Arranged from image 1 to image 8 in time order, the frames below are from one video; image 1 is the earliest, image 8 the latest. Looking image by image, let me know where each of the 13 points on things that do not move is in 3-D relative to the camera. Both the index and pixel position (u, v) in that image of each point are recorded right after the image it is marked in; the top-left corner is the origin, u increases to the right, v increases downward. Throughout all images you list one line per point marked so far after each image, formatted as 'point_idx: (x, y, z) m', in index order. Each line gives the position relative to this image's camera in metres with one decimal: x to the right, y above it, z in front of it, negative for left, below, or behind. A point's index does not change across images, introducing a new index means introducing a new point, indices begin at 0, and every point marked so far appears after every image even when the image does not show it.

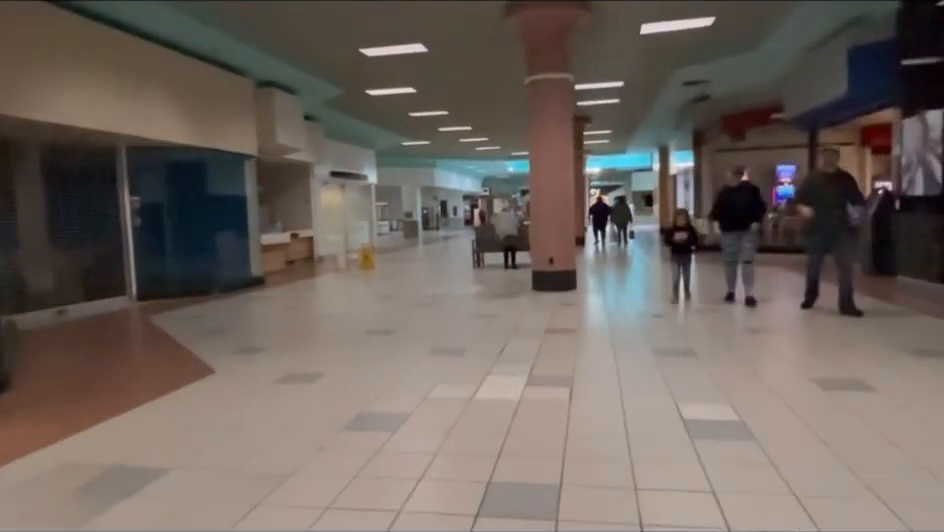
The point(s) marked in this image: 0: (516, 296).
0: (+0.6, -0.4, +9.1) m
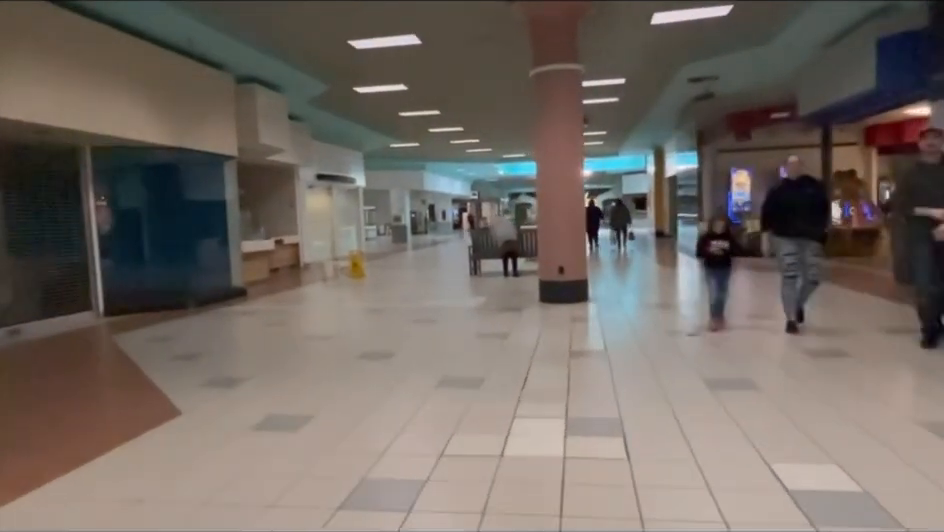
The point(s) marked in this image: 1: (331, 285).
0: (+0.7, -0.6, +8.3) m
1: (-2.8, -0.4, +12.9) m
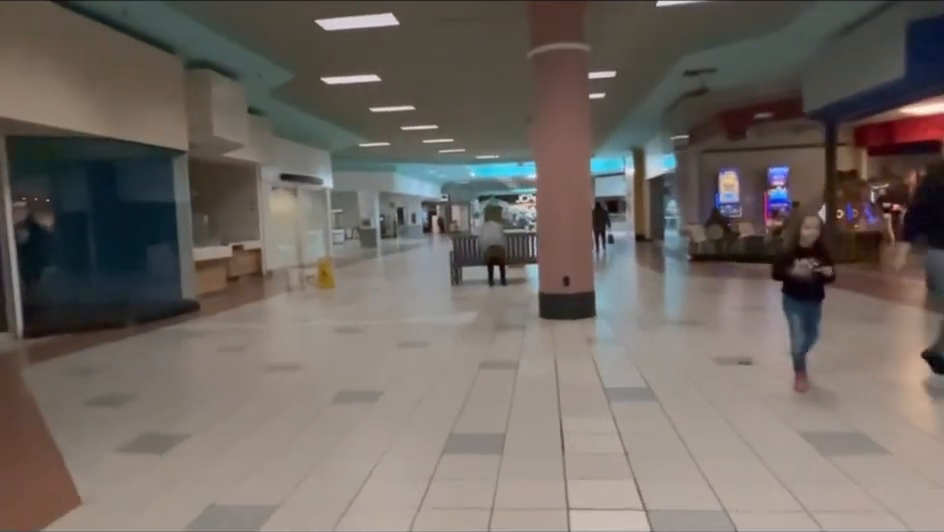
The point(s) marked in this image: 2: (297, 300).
0: (+0.6, -0.7, +7.1) m
1: (-3.1, -0.6, +11.6) m
2: (-3.0, -0.6, +11.1) m
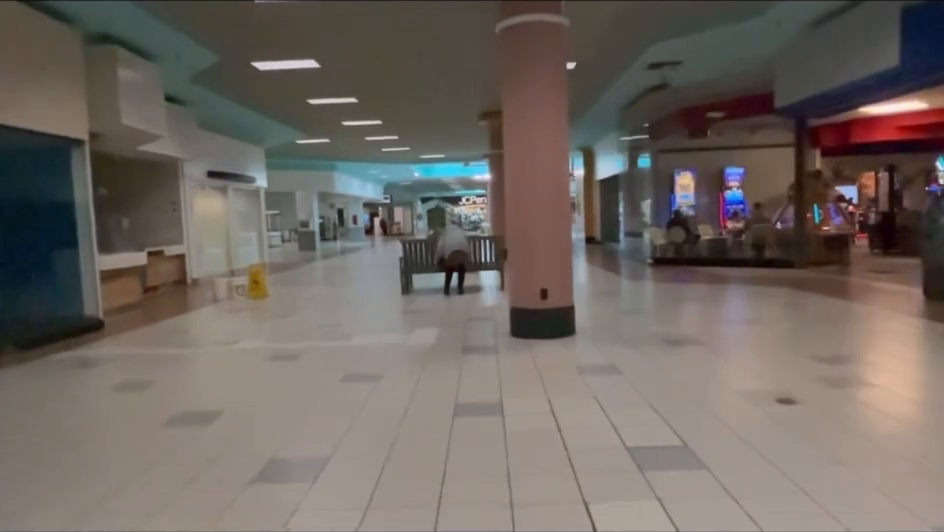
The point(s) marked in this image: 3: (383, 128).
0: (+0.2, -0.8, +6.0) m
1: (-3.9, -0.7, +10.2) m
2: (-3.7, -0.7, +9.7) m
3: (-2.6, +4.0, +18.9) m
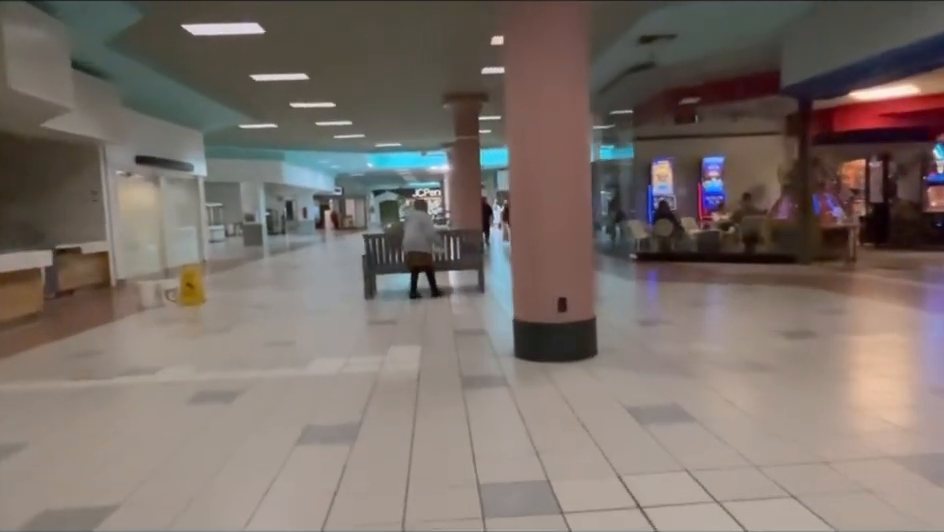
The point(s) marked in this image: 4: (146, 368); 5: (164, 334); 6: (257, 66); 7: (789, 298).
0: (+0.2, -0.8, +4.6) m
1: (-4.2, -0.7, +8.4) m
2: (-4.0, -0.8, +8.0) m
3: (-3.6, +4.1, +17.2) m
4: (-2.8, -0.9, +5.7) m
5: (-3.6, -0.8, +7.5) m
6: (-3.6, +3.4, +10.9) m
7: (+4.7, -0.4, +9.7) m
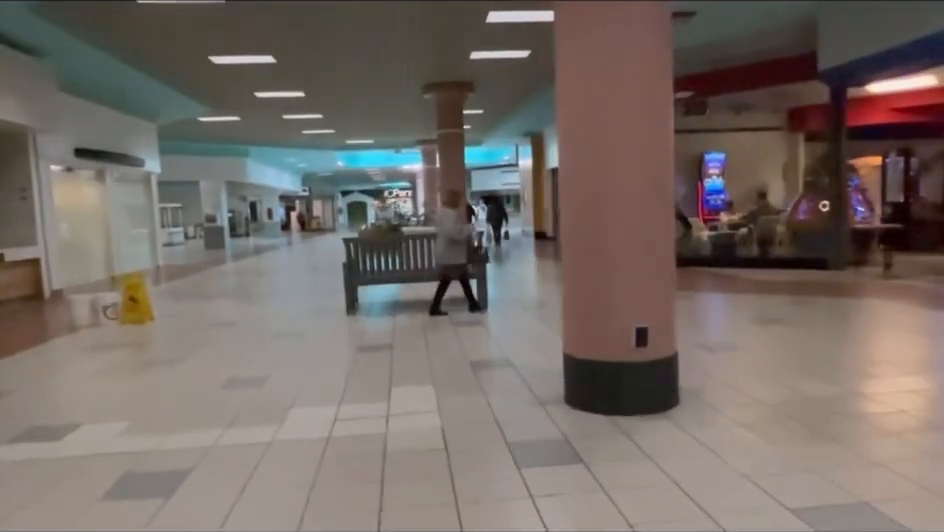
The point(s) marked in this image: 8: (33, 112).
0: (+0.5, -0.9, +3.3) m
1: (-4.1, -0.8, +6.9) m
2: (-3.9, -0.9, +6.4) m
3: (-4.0, +3.9, +15.6) m
4: (-2.6, -1.0, +4.2) m
5: (-3.5, -0.9, +6.0) m
6: (-3.7, +3.2, +9.4) m
7: (+4.7, -0.5, +8.6) m
8: (-6.8, +2.4, +10.2) m
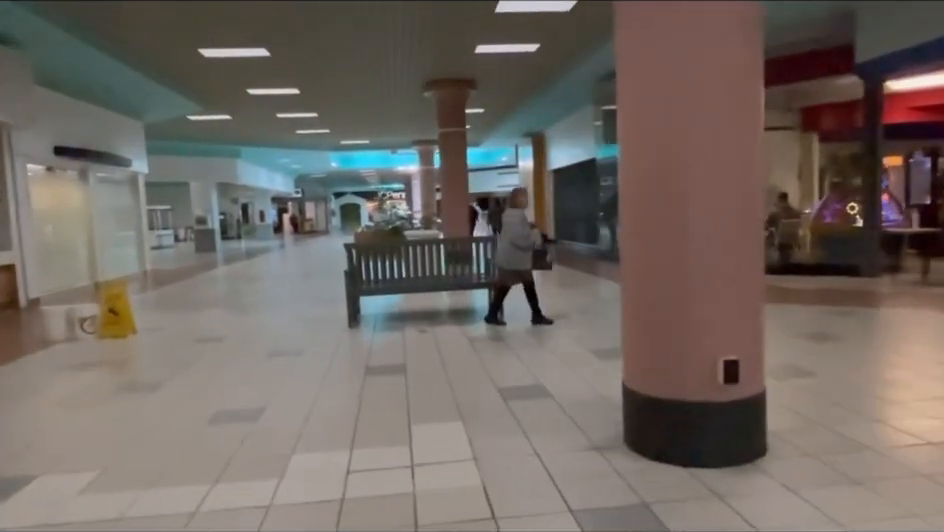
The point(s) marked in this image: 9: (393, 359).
0: (+0.7, -1.0, +2.6) m
1: (-3.9, -0.9, +6.2) m
2: (-3.7, -1.0, +5.7) m
3: (-3.9, +3.8, +14.9) m
4: (-2.4, -1.1, +3.5) m
5: (-3.3, -1.0, +5.3) m
6: (-3.6, +3.1, +8.7) m
7: (+4.9, -0.6, +8.0) m
8: (-6.7, +2.3, +9.5) m
9: (-0.7, -0.8, +5.7) m
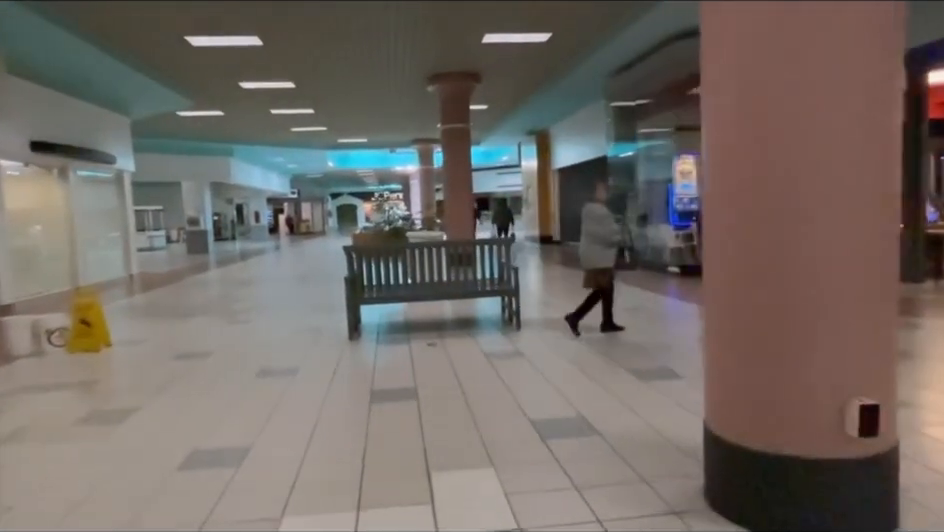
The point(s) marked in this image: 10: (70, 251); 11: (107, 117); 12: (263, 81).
0: (+0.8, -1.0, +1.9) m
1: (-3.8, -1.0, +5.4) m
2: (-3.6, -1.0, +5.0) m
3: (-3.8, +3.7, +14.2) m
4: (-2.3, -1.1, +2.8) m
5: (-3.1, -1.0, +4.5) m
6: (-3.4, +3.1, +8.0) m
7: (+5.0, -0.6, +7.3) m
8: (-6.6, +2.2, +8.7) m
9: (-0.6, -0.8, +5.0) m
10: (-7.8, +0.3, +12.7) m
11: (-7.7, +3.2, +13.8) m
12: (-3.9, +3.5, +12.2) m
